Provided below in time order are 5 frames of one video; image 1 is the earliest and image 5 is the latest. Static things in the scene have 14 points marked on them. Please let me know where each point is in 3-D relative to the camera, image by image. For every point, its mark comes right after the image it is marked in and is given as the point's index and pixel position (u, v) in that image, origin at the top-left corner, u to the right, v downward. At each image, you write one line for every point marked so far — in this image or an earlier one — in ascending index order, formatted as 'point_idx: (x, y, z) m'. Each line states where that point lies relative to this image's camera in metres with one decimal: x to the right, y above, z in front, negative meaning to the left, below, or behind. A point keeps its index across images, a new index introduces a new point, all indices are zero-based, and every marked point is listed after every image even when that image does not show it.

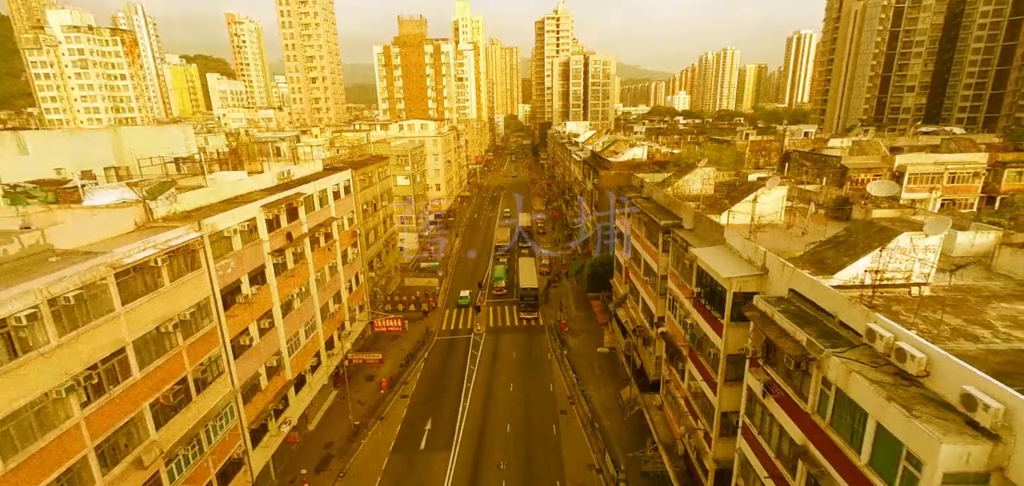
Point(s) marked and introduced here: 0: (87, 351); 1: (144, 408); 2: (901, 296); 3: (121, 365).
0: (-12.2, -3.1, +14.1) m
1: (-12.1, -5.4, +16.2) m
2: (+11.0, -1.5, +13.5) m
3: (-12.2, -3.8, +15.3) m
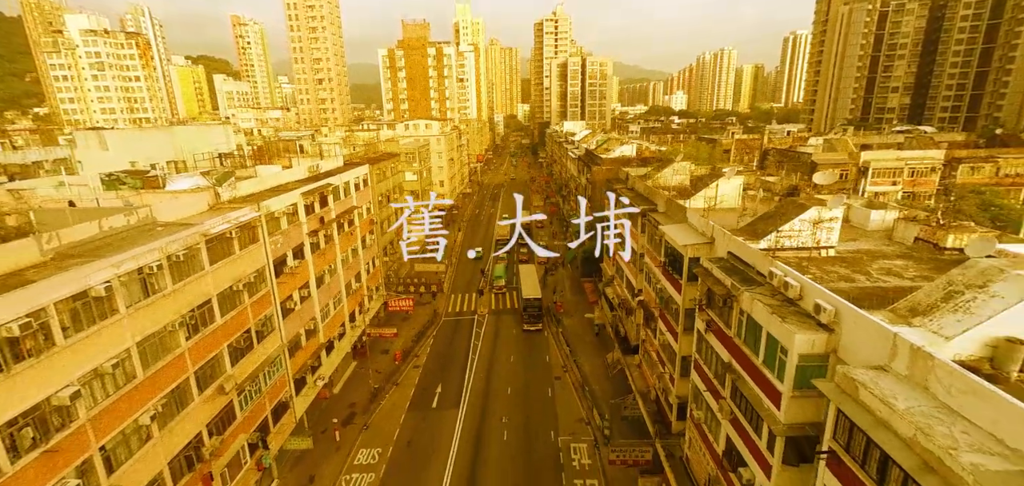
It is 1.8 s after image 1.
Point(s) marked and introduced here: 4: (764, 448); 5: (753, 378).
0: (-12.2, -2.1, +18.5) m
1: (-12.1, -4.4, +20.6) m
2: (+11.1, -0.5, +17.8) m
3: (-12.2, -2.8, +19.7) m
4: (+7.5, -6.1, +14.6) m
5: (+7.5, -4.2, +15.2) m
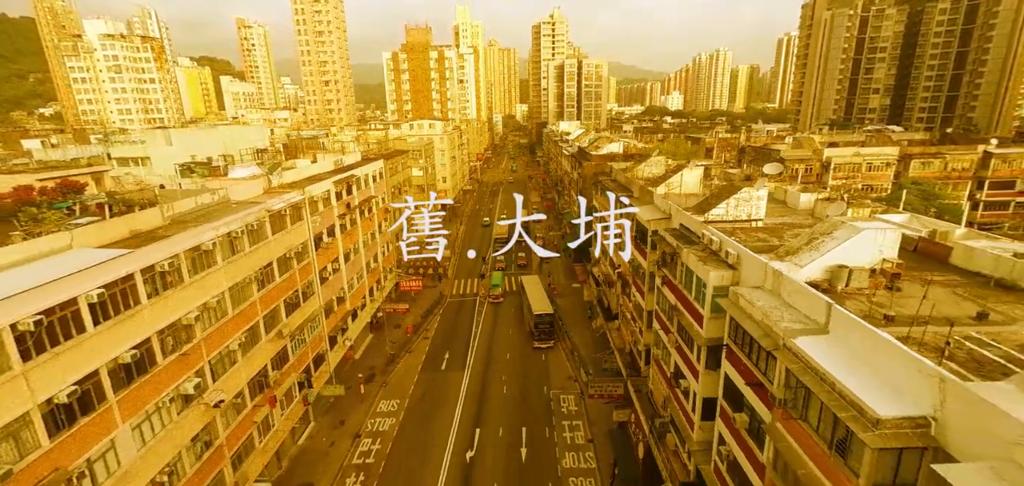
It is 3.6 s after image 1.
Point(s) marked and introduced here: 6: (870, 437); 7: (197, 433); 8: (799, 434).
0: (-12.3, -0.8, +23.8) m
1: (-12.2, -3.1, +25.9) m
2: (+11.0, +0.9, +23.2) m
3: (-12.3, -1.5, +24.9) m
4: (+7.4, -4.7, +19.9) m
5: (+7.4, -2.9, +20.5) m
6: (+7.0, -3.8, +9.6) m
7: (-12.3, -7.4, +19.0) m
8: (+7.2, -4.8, +12.2) m
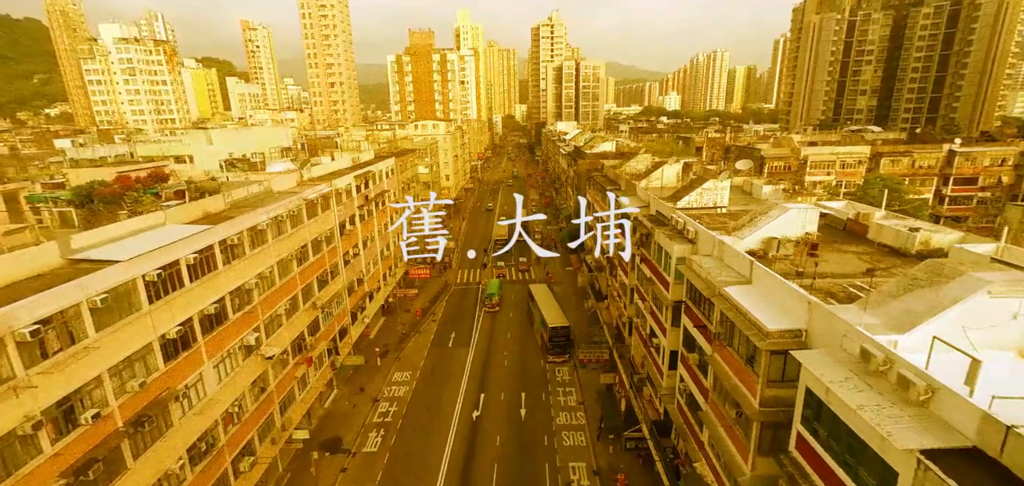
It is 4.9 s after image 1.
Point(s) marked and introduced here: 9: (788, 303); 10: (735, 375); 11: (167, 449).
0: (-12.3, +0.2, +28.0) m
1: (-12.2, -2.1, +30.1) m
2: (+11.0, +1.8, +27.4) m
3: (-12.3, -0.5, +29.1) m
4: (+7.5, -3.8, +24.1) m
5: (+7.4, -2.0, +24.7) m
6: (+7.1, -2.8, +13.8) m
7: (-12.2, -6.4, +23.2) m
8: (+7.2, -3.8, +16.4) m
9: (+8.4, -1.8, +15.0) m
10: (+7.2, -4.2, +15.8) m
11: (-12.2, -7.3, +17.2) m
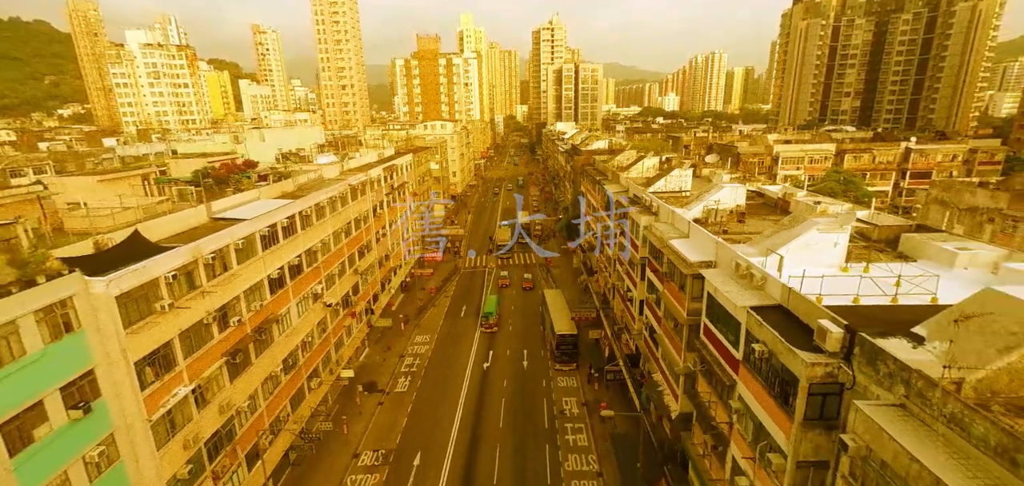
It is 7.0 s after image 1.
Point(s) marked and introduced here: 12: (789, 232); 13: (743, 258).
0: (-11.9, +1.8, +34.9) m
1: (-11.8, -0.5, +37.0) m
2: (+11.3, +3.5, +34.3) m
3: (-11.9, +1.1, +36.1) m
4: (+7.8, -2.1, +31.0) m
5: (+7.8, -0.3, +31.6) m
6: (+7.4, -1.2, +20.7) m
7: (-11.9, -4.8, +30.1) m
8: (+7.5, -2.2, +23.3) m
9: (+8.8, -0.1, +21.9) m
10: (+7.5, -2.6, +22.7) m
11: (-11.9, -5.6, +24.2) m
12: (+10.8, +0.4, +19.1) m
13: (+8.7, -0.6, +18.4) m
